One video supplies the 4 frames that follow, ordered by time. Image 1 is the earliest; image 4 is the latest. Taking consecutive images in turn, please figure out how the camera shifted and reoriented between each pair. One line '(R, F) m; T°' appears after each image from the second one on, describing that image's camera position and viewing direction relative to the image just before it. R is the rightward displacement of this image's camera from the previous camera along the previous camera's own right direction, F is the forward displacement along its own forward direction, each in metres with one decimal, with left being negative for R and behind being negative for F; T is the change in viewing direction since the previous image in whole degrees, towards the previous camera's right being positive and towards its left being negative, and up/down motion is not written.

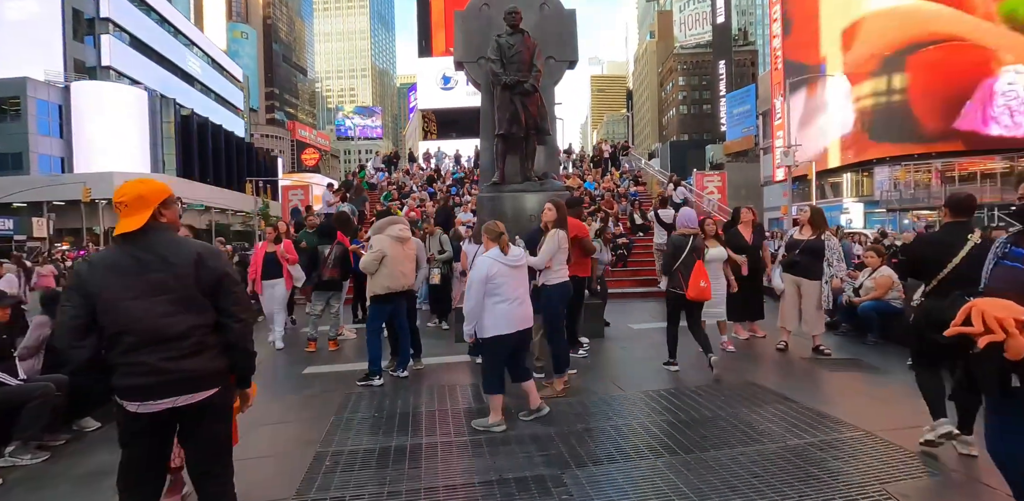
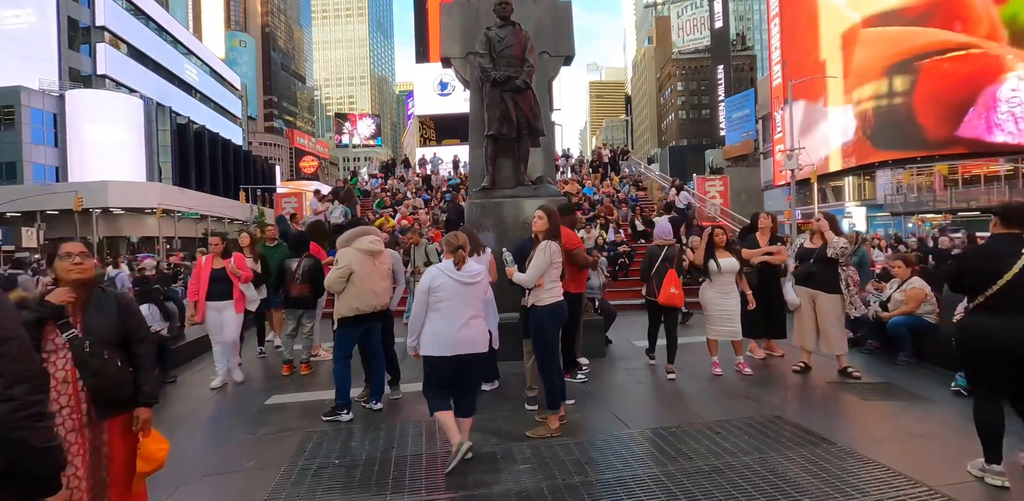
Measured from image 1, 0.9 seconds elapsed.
(+0.1, +0.7) m; 0°
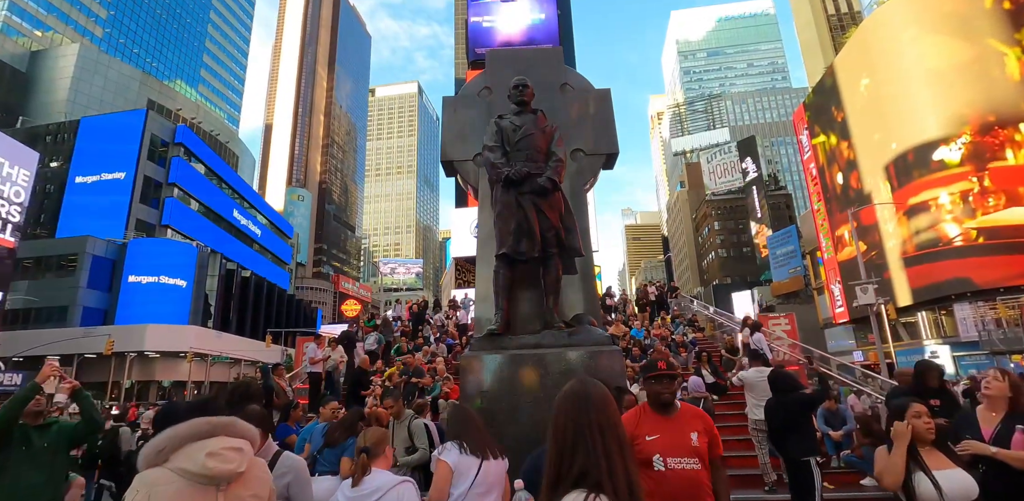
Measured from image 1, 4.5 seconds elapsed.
(+0.2, +2.5) m; -5°
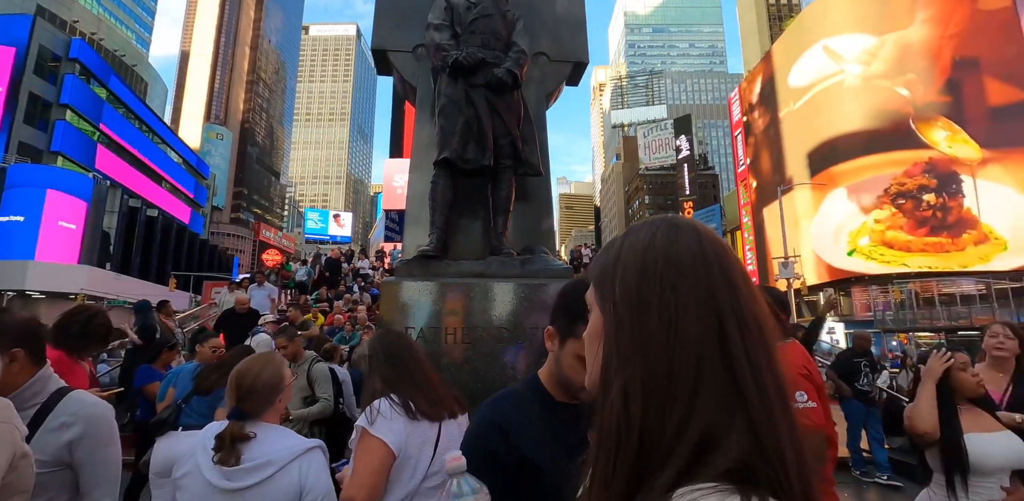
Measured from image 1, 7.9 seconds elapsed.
(0.0, +0.9) m; +8°
